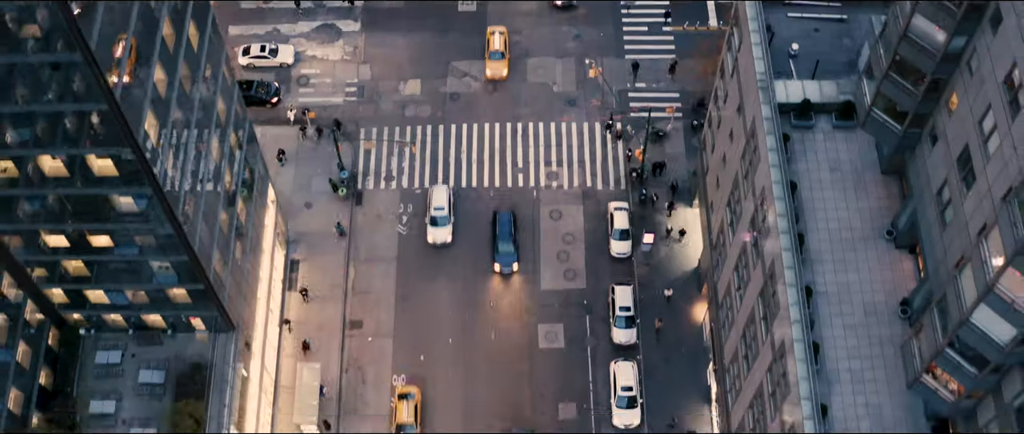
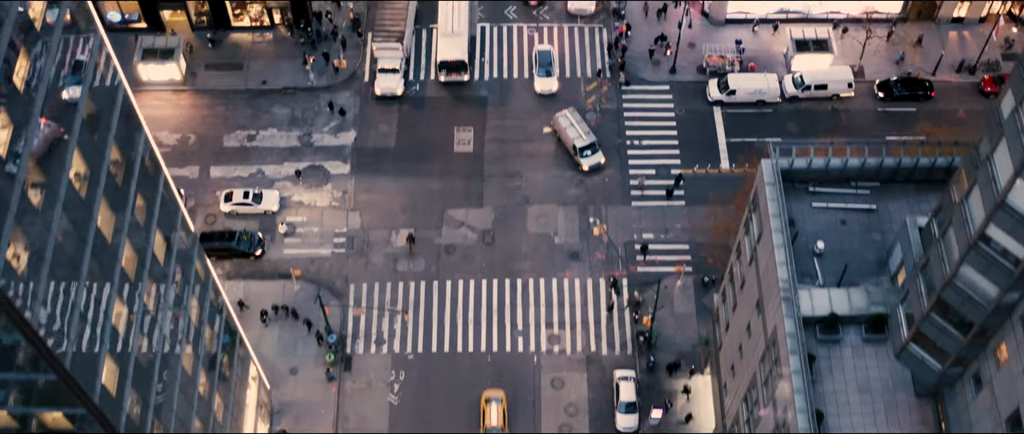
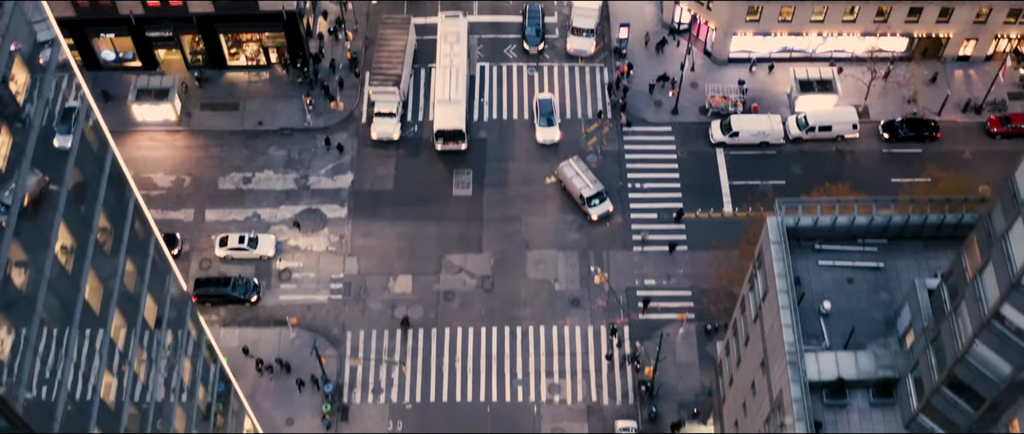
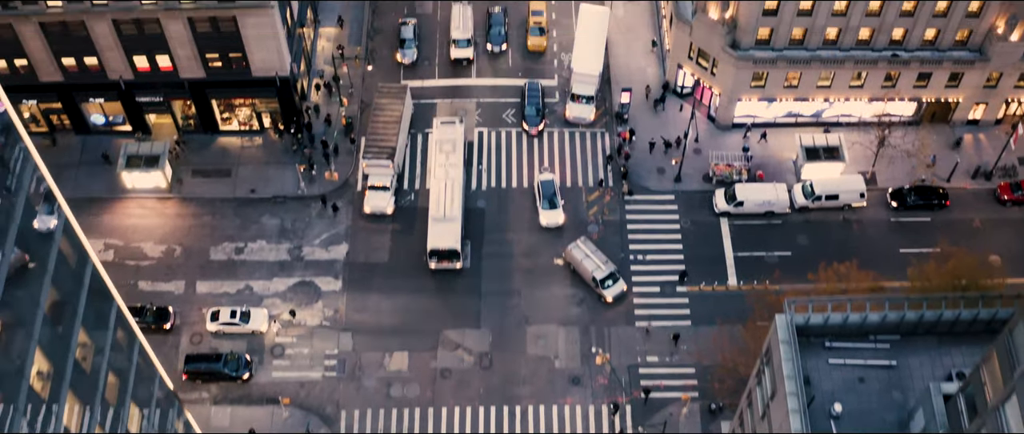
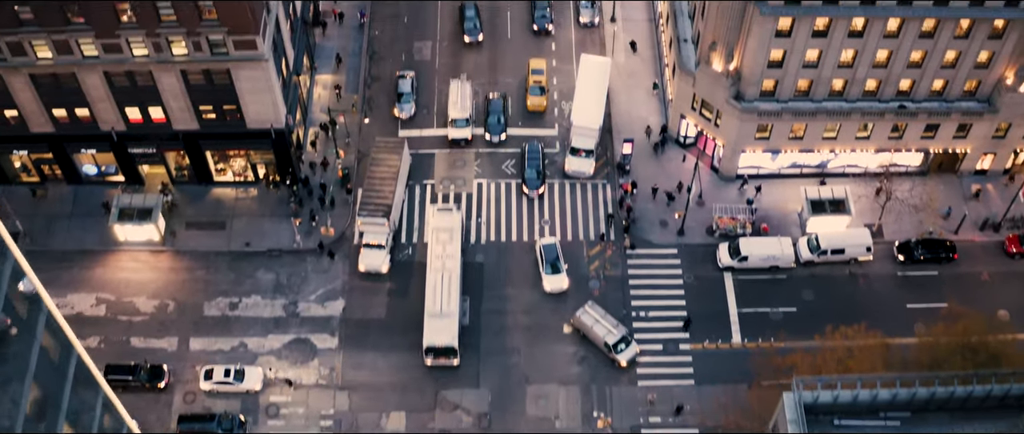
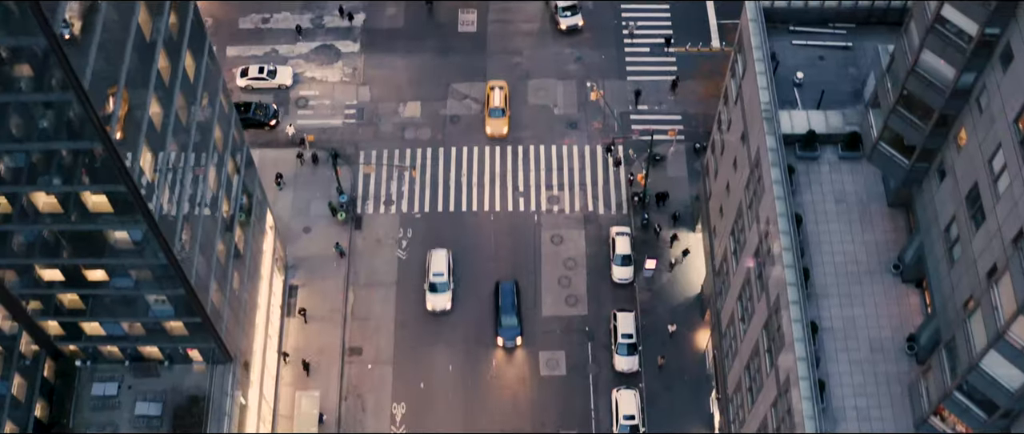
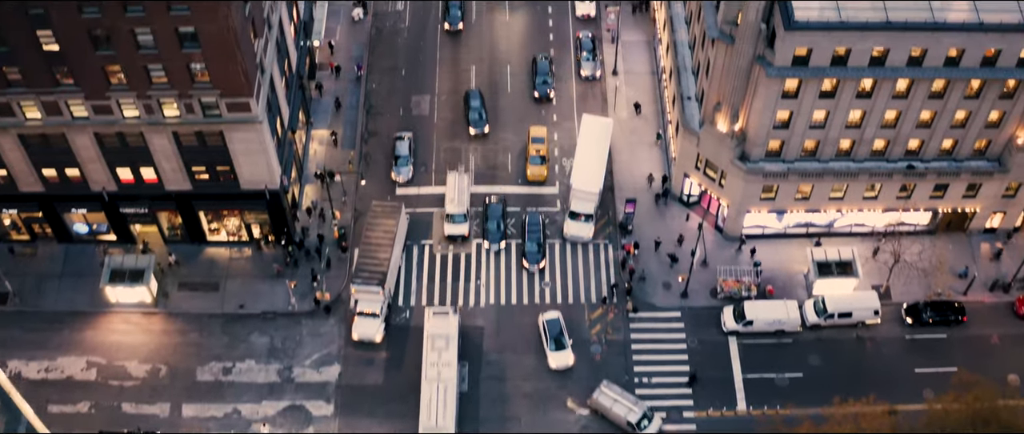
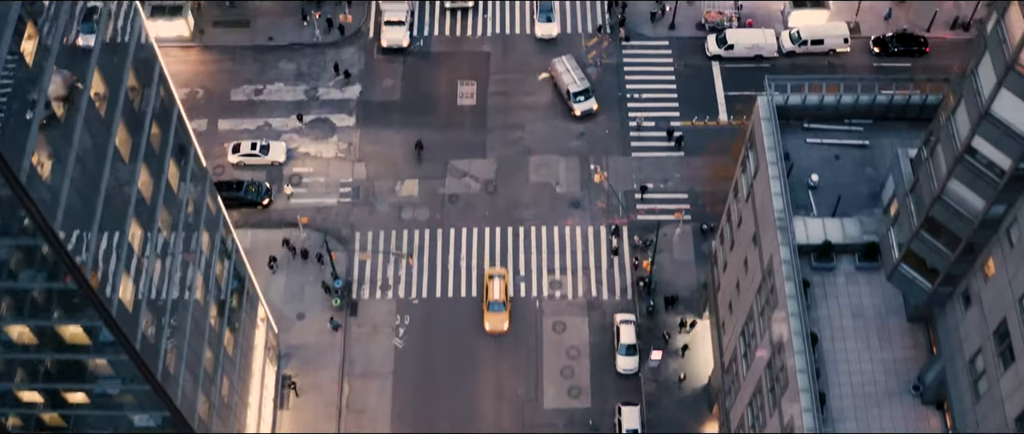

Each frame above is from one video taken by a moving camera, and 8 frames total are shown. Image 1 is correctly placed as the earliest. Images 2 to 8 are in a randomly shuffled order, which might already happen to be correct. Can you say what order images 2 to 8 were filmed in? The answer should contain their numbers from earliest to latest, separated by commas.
6, 8, 2, 3, 4, 5, 7
